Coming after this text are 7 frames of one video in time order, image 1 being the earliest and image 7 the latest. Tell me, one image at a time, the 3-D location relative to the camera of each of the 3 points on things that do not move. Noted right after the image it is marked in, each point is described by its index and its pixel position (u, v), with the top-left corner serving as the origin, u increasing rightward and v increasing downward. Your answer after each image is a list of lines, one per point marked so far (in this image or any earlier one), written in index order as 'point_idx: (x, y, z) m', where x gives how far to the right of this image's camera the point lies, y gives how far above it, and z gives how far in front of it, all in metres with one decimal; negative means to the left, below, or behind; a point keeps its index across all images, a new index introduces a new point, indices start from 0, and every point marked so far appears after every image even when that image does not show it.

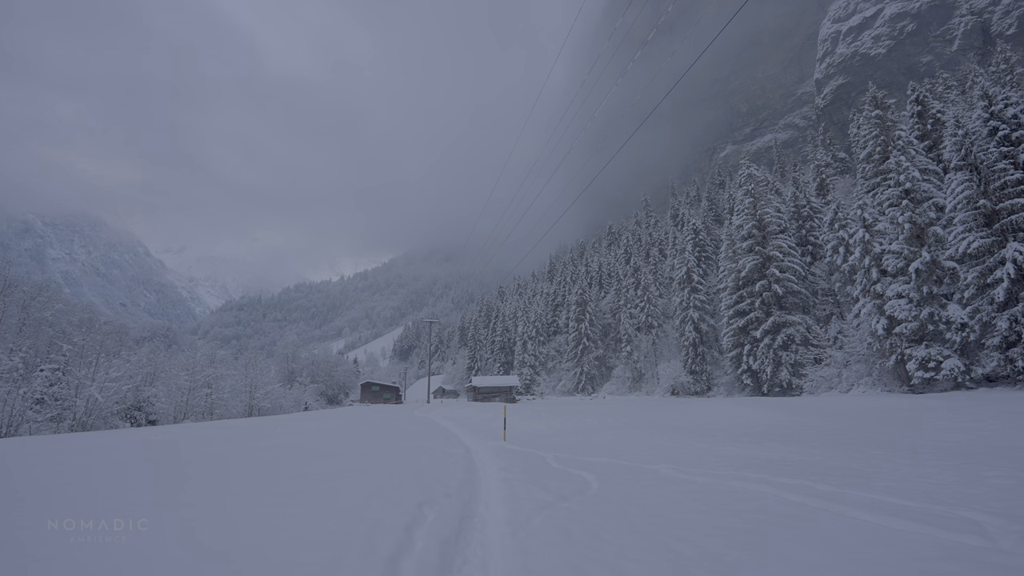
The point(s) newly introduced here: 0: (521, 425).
0: (+0.4, -3.6, +11.1) m
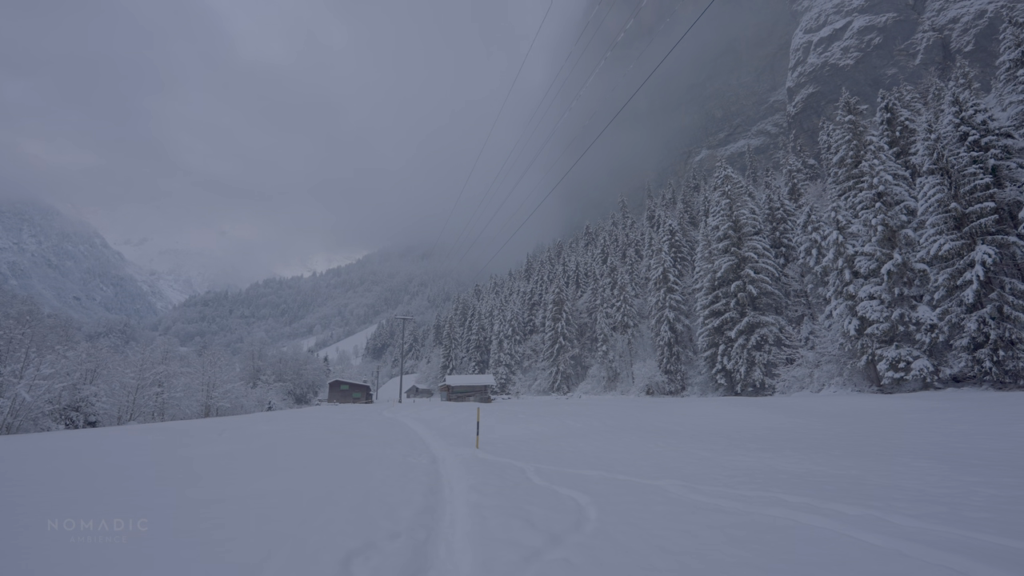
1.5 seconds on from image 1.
0: (-0.3, -3.3, +10.0) m
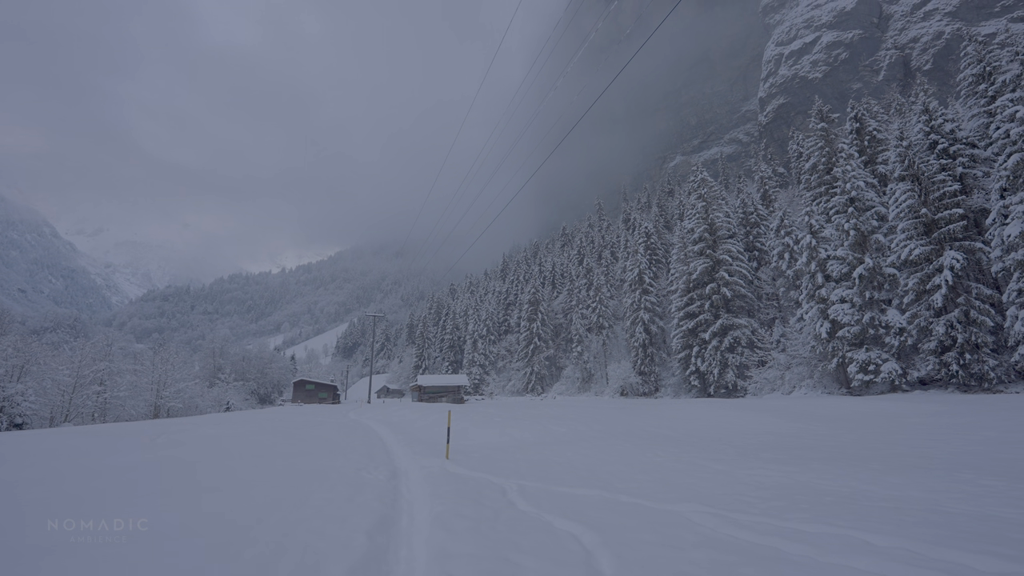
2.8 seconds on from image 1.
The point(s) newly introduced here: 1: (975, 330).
0: (-0.8, -3.0, +8.9) m
1: (+21.6, -1.9, +19.6) m
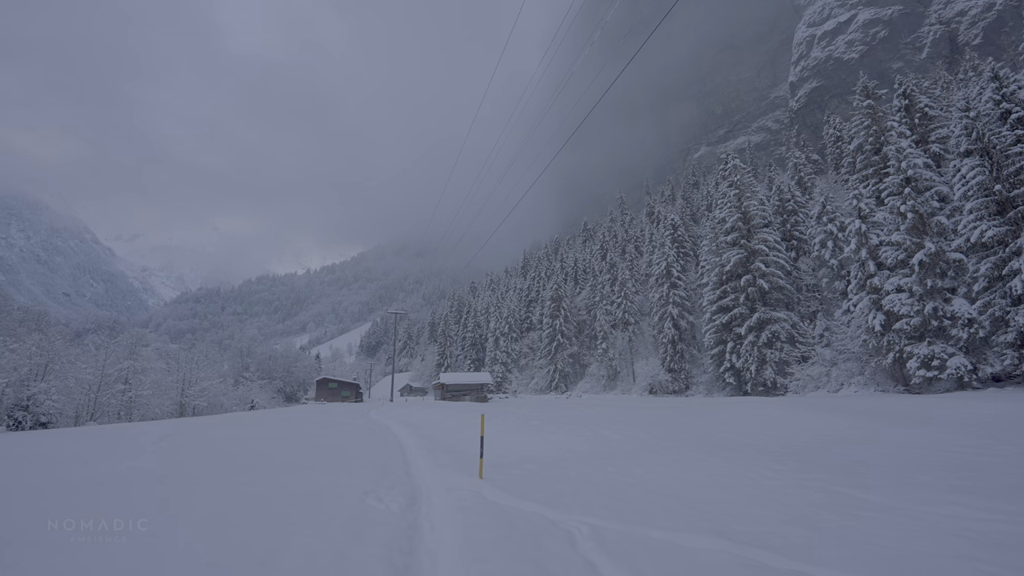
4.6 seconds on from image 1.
0: (0.0, -2.7, +7.4) m
1: (+22.8, -1.2, +17.1) m
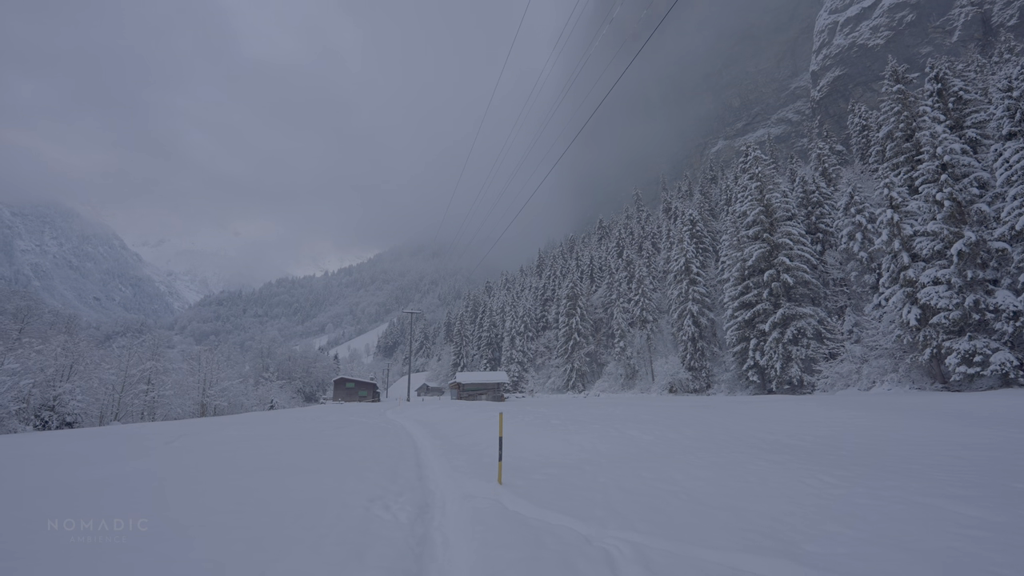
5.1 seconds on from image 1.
0: (+0.3, -2.5, +6.9) m
1: (+23.5, -0.8, +15.7) m
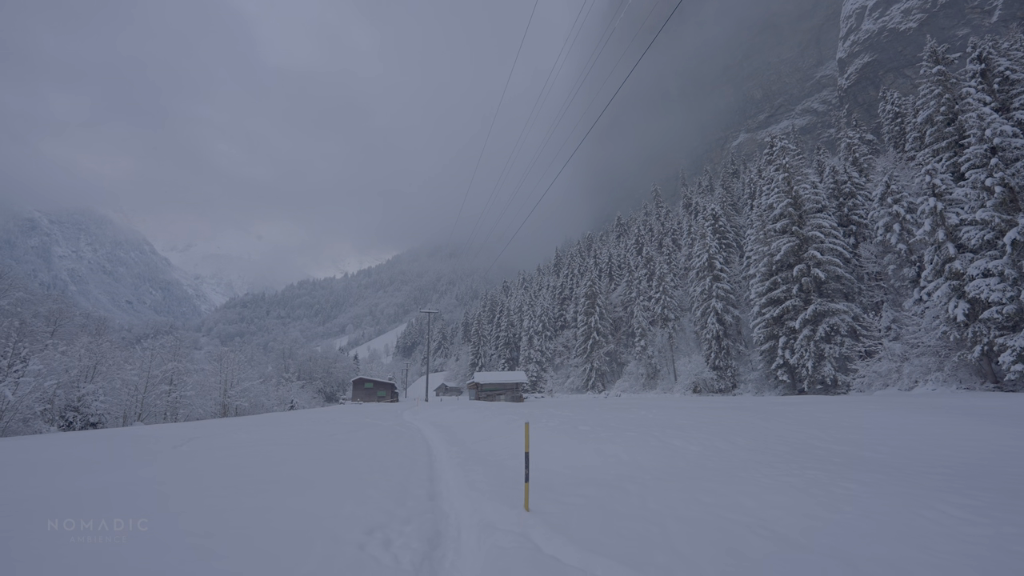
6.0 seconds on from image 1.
0: (+0.7, -2.3, +6.1) m
1: (+24.1, -0.4, +14.0) m
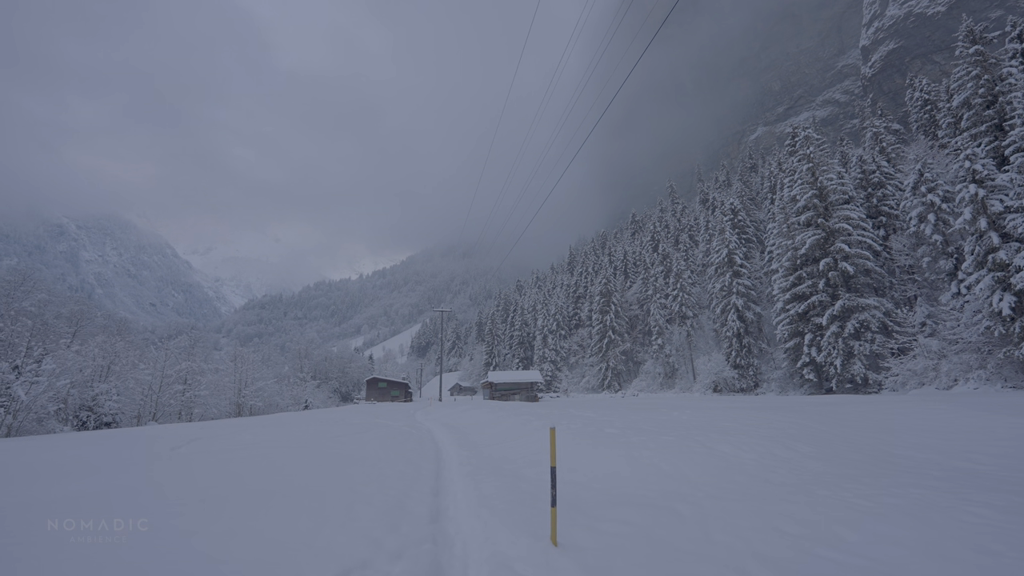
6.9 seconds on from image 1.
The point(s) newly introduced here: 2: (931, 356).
0: (+0.9, -2.1, +5.2) m
1: (+24.6, +0.1, +12.4) m
2: (+22.7, -3.4, +22.2) m
